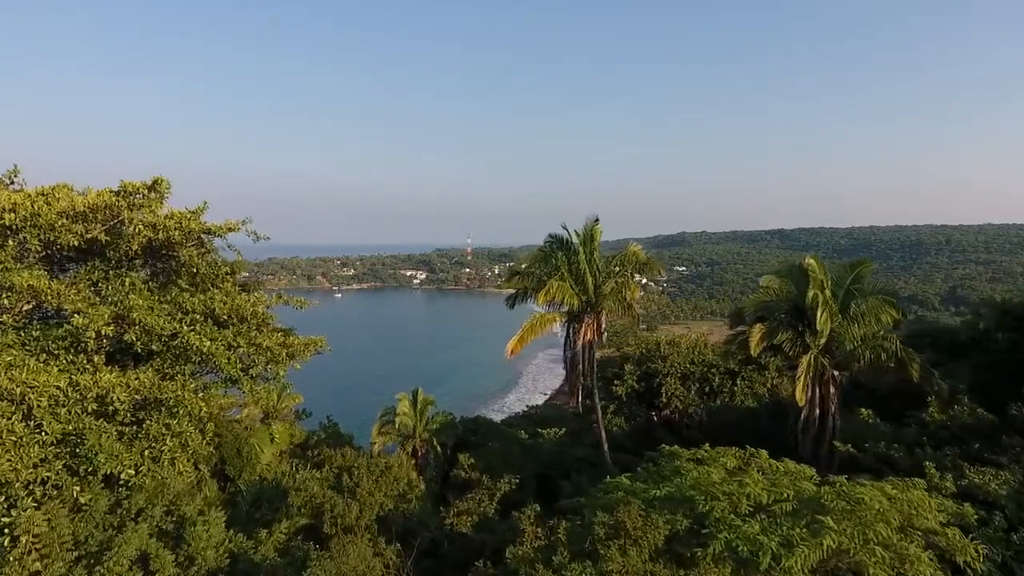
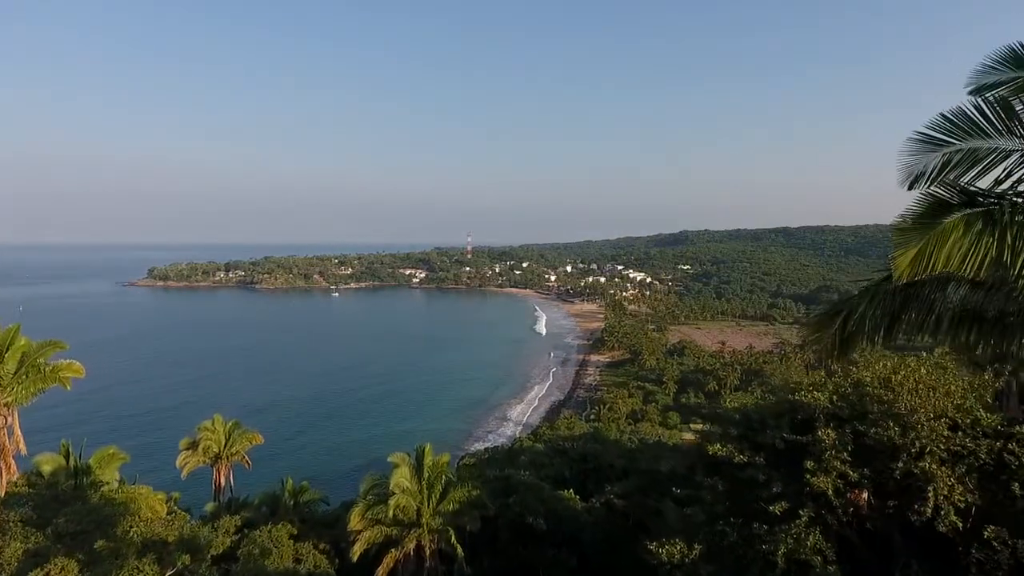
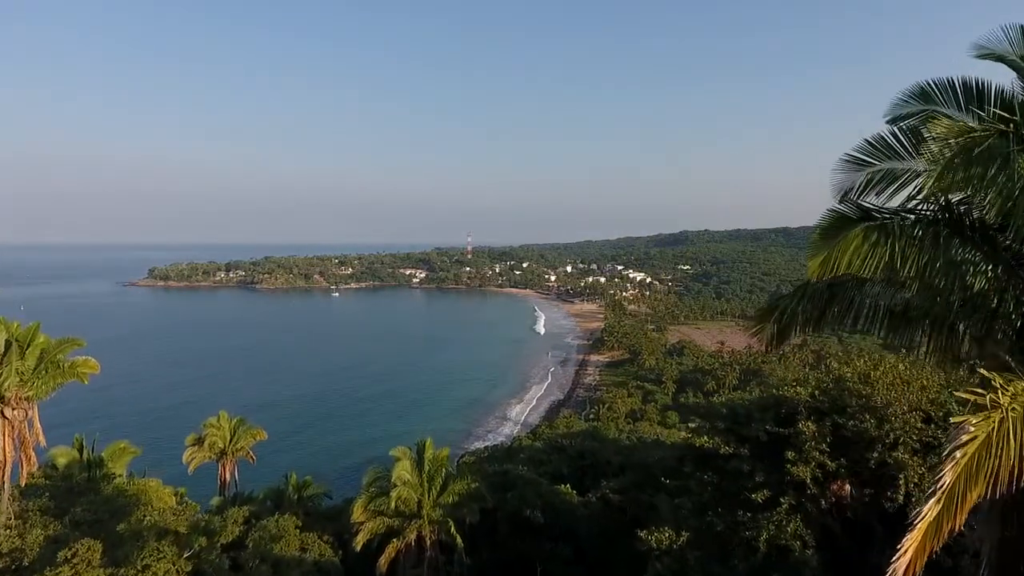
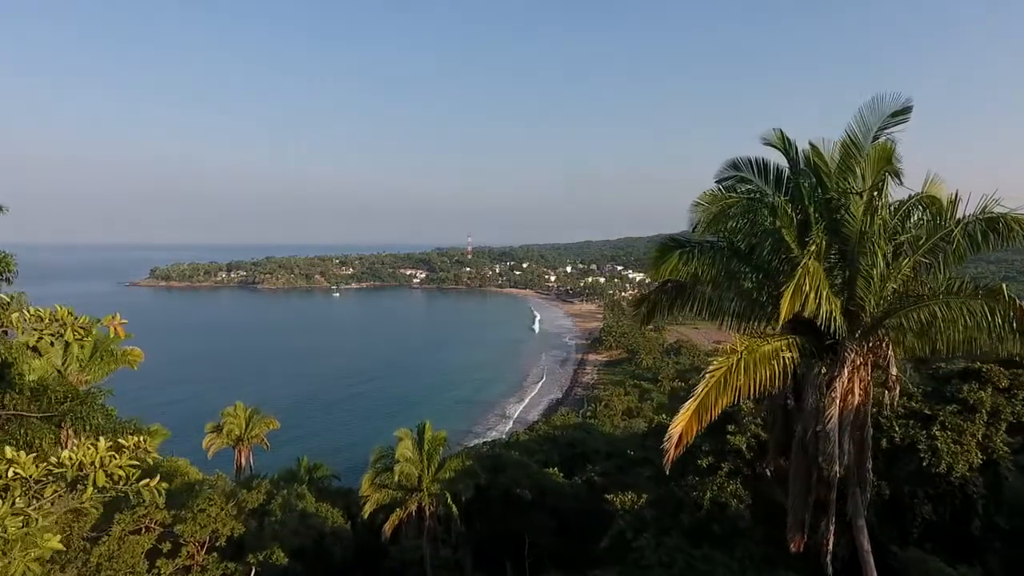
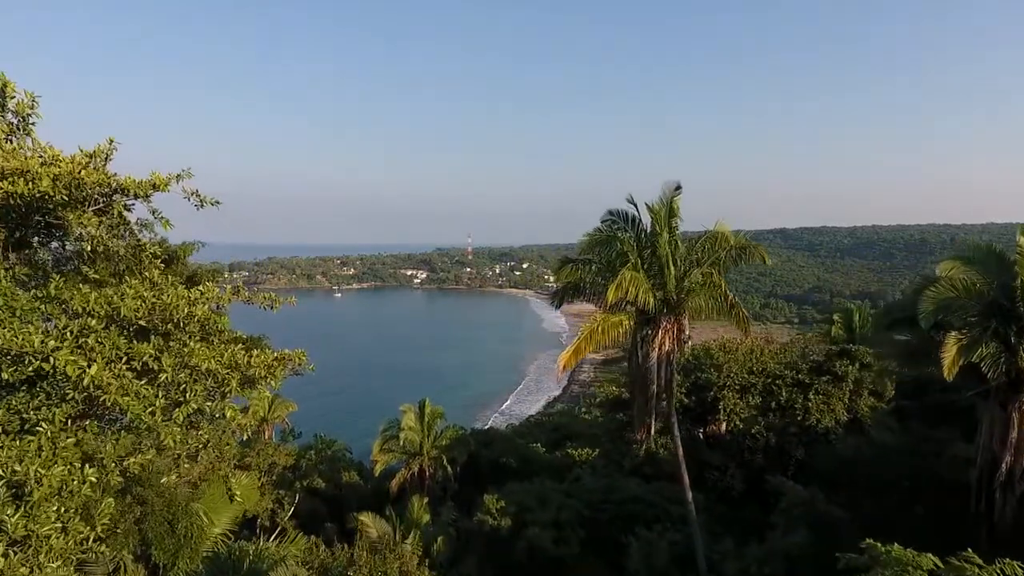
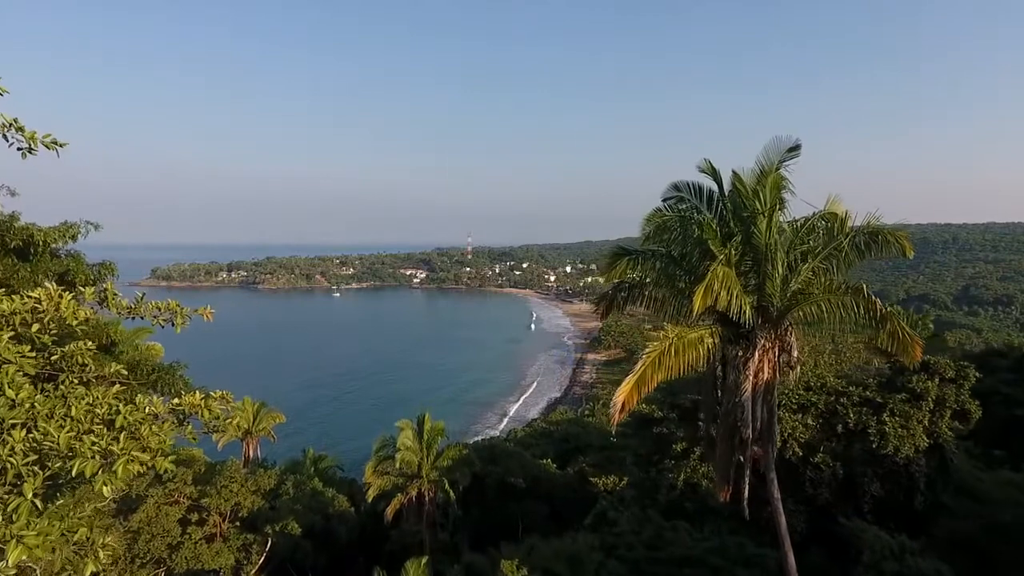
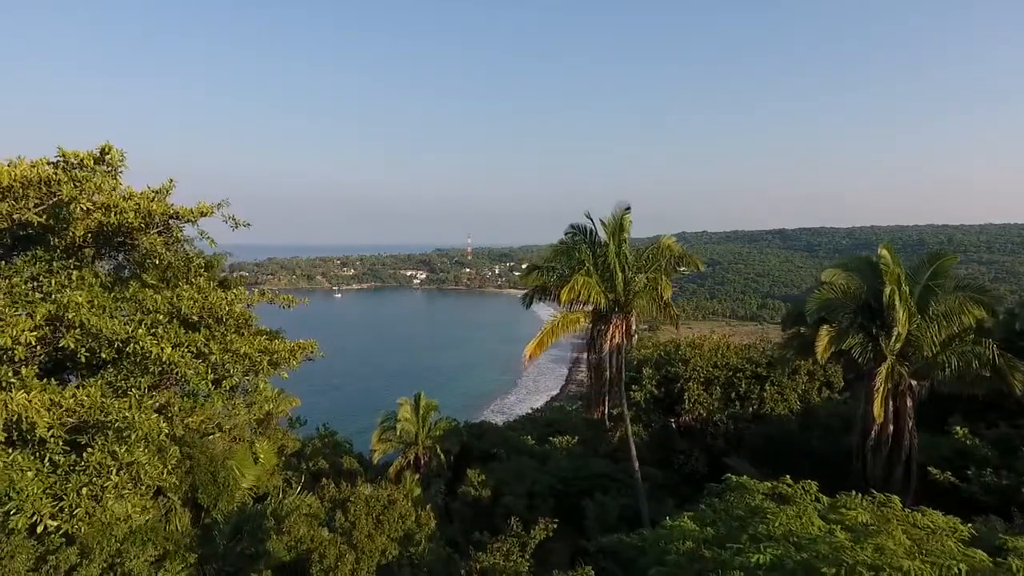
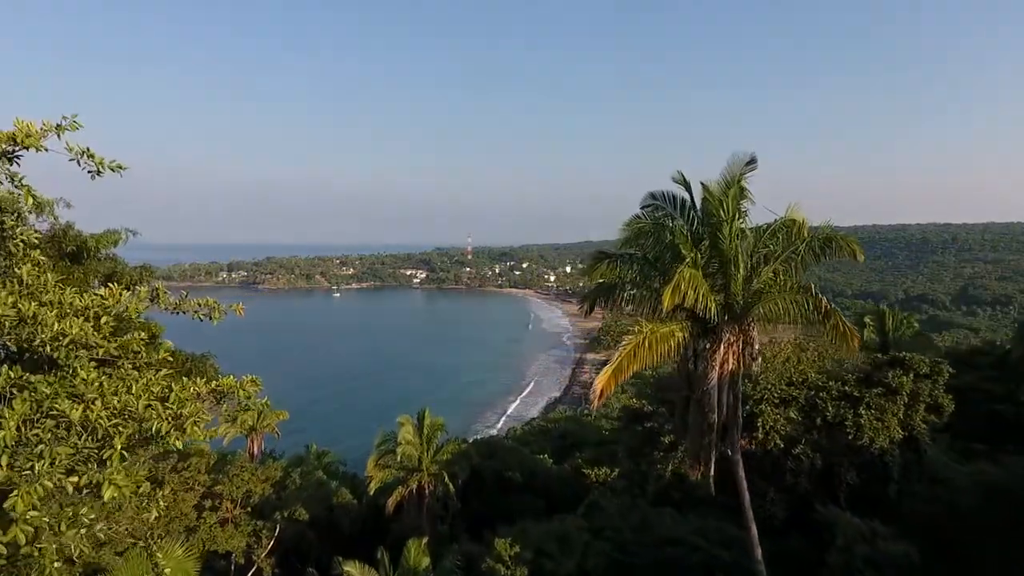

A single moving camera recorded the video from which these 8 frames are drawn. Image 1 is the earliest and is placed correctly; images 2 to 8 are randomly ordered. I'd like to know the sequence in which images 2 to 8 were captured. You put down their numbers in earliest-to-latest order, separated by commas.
7, 5, 8, 6, 4, 3, 2
